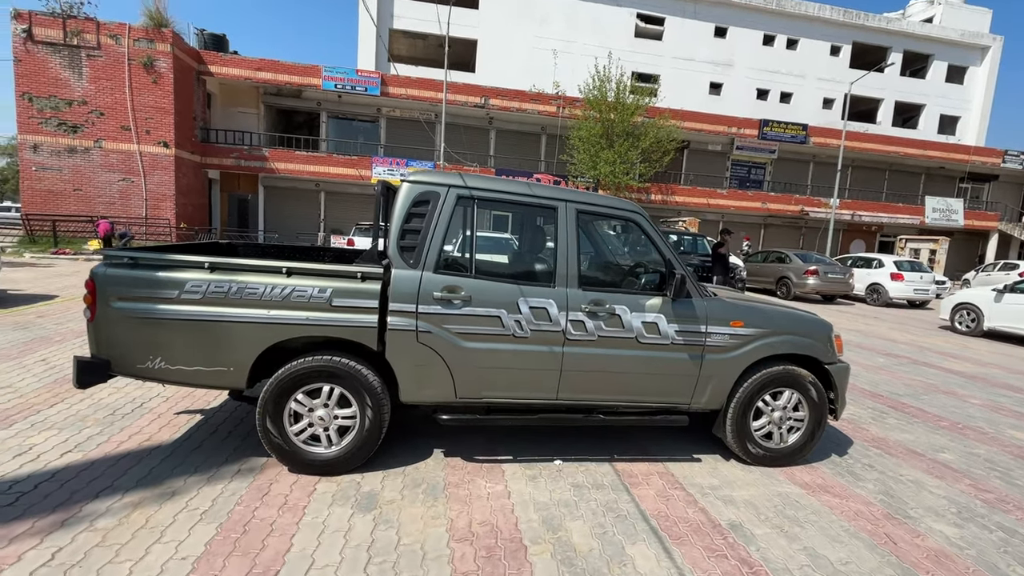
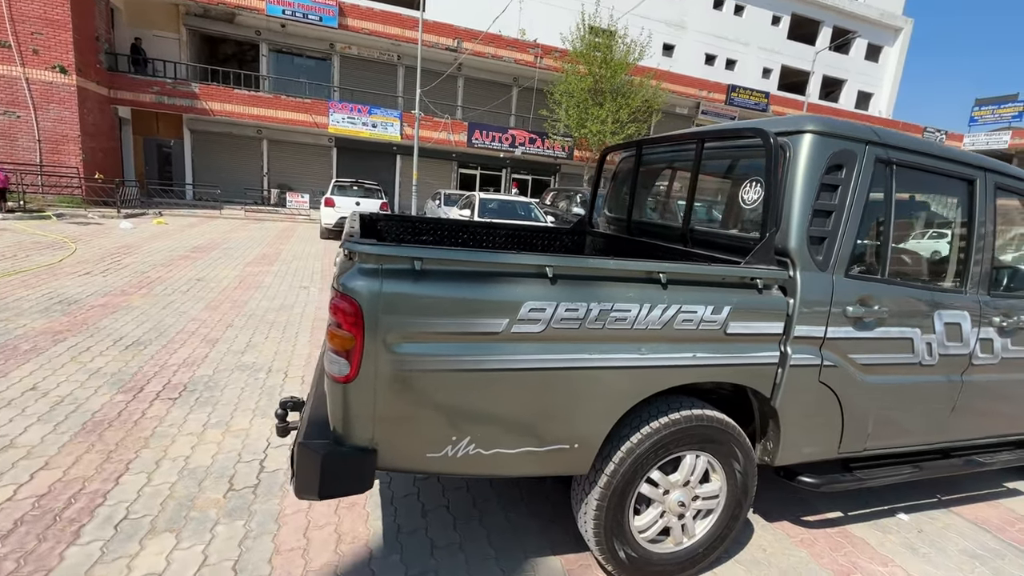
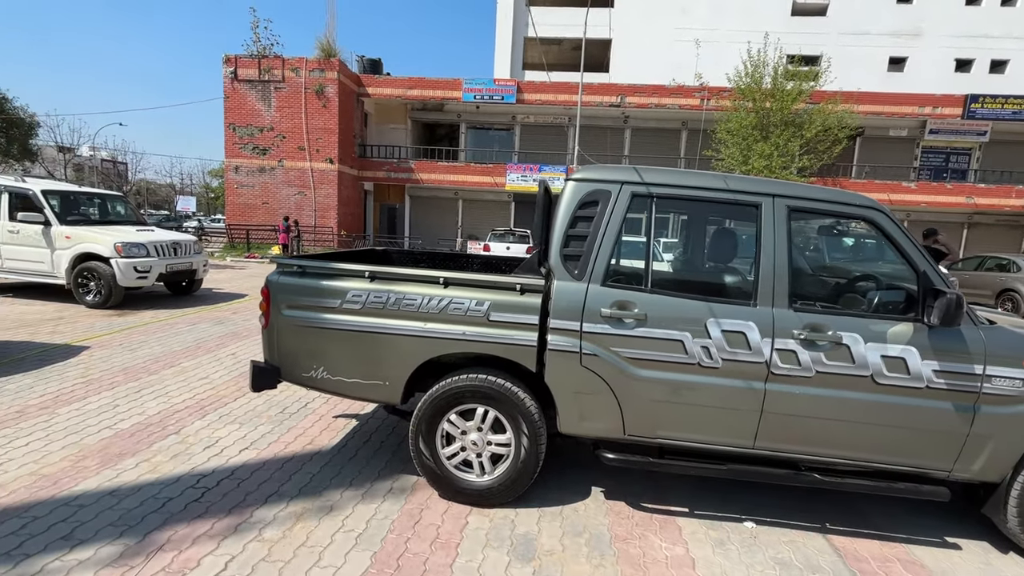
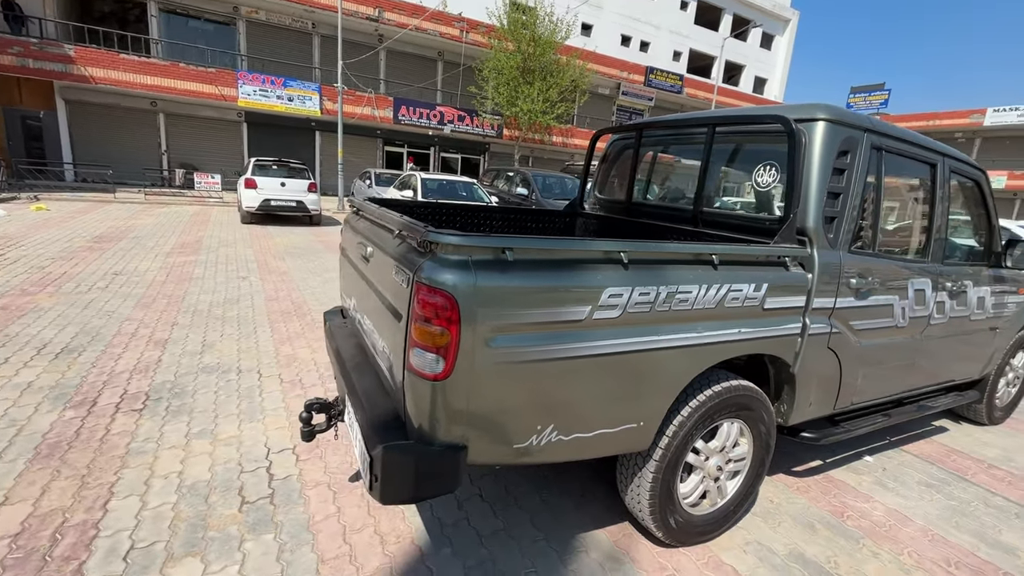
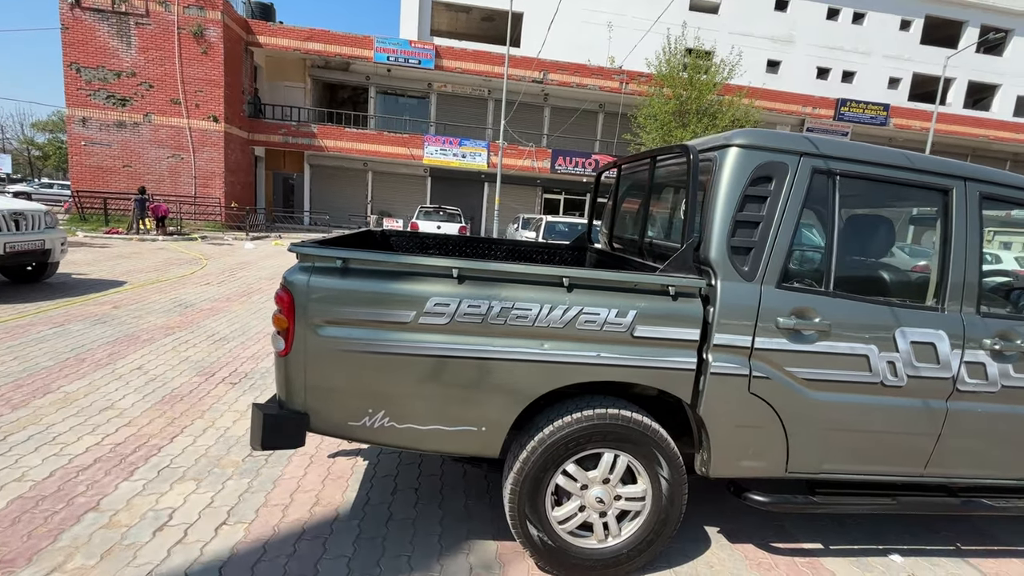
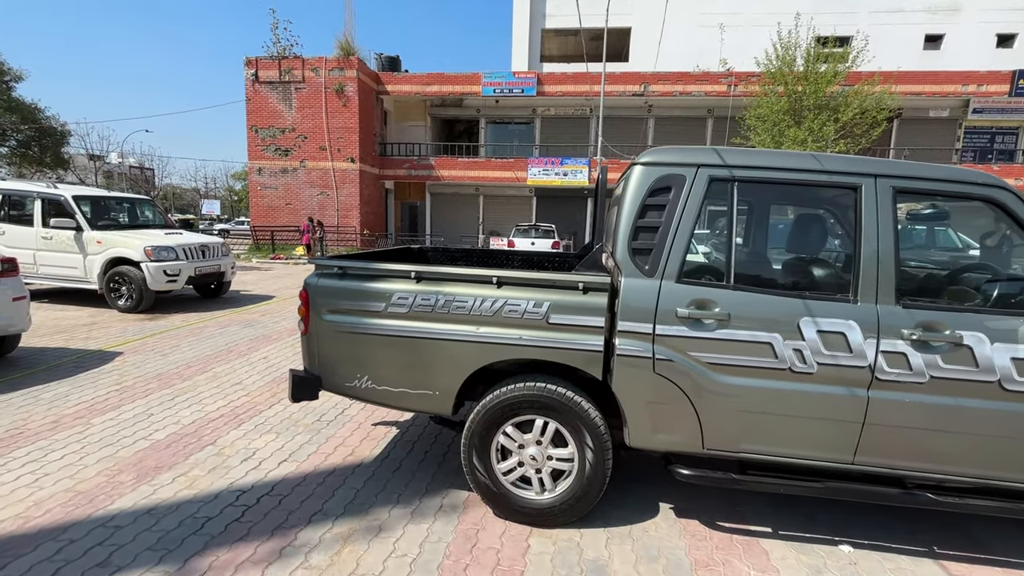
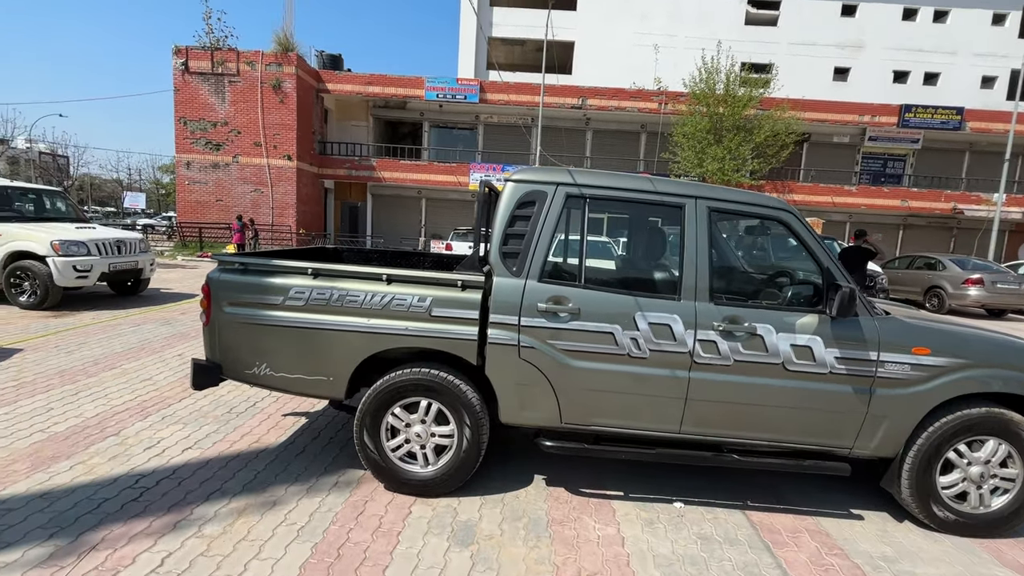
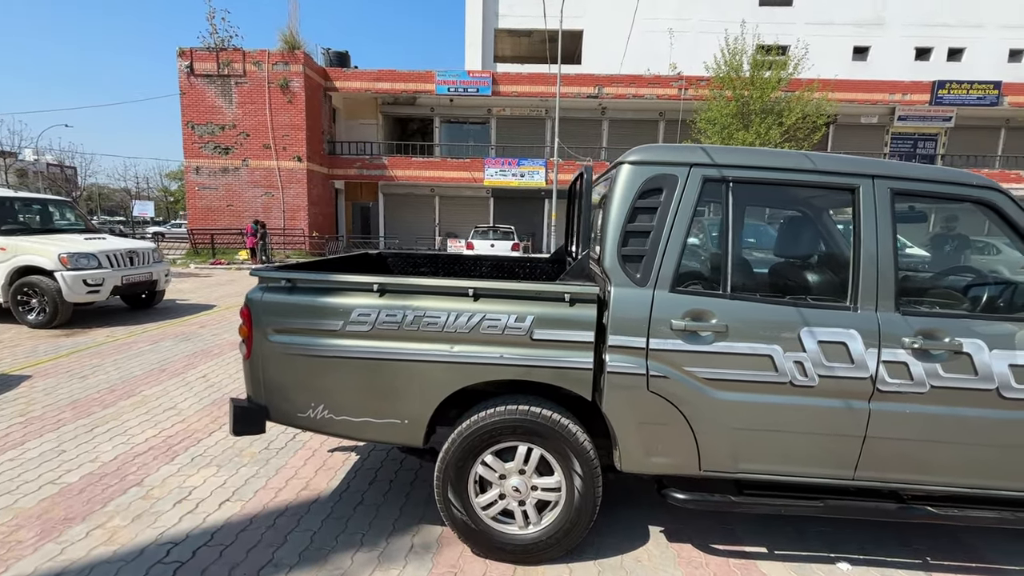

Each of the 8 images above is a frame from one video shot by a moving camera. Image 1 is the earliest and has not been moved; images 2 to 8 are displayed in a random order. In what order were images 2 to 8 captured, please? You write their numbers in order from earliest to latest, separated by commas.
7, 3, 6, 8, 5, 2, 4
